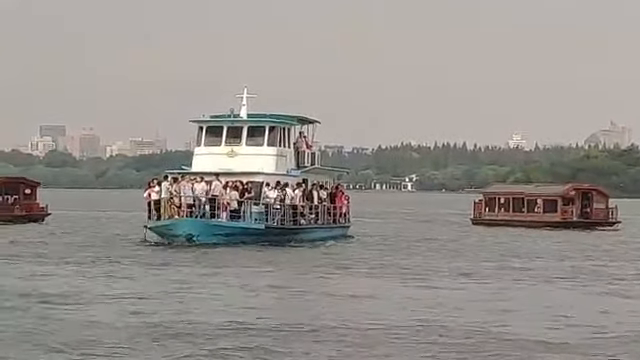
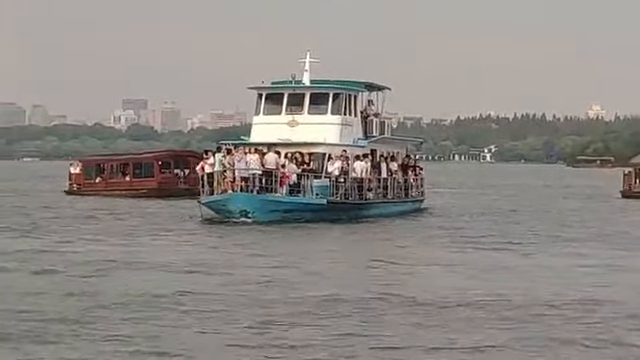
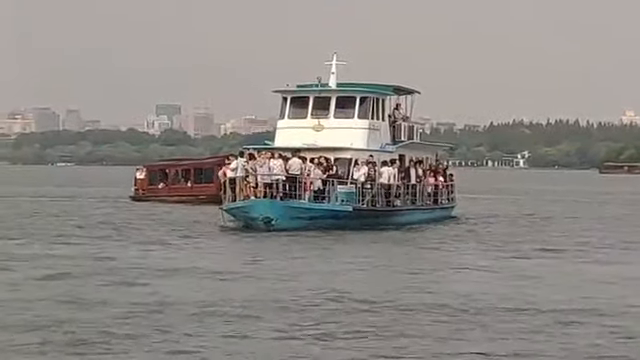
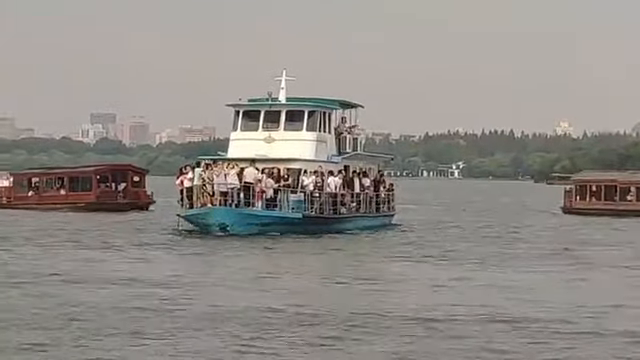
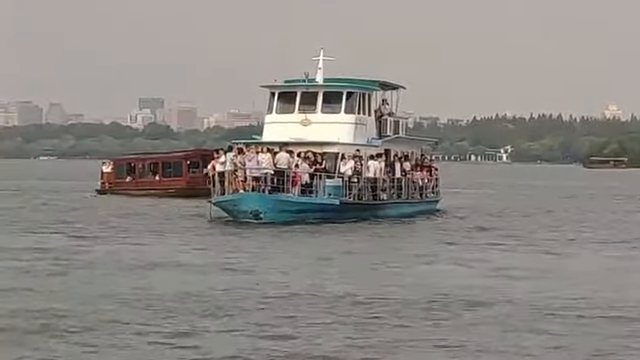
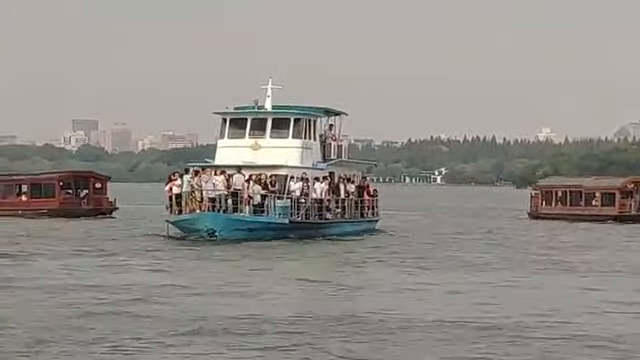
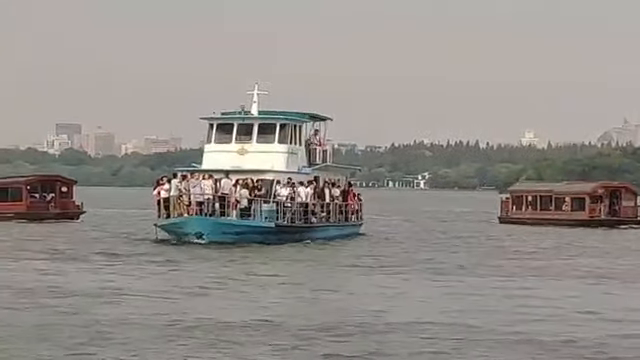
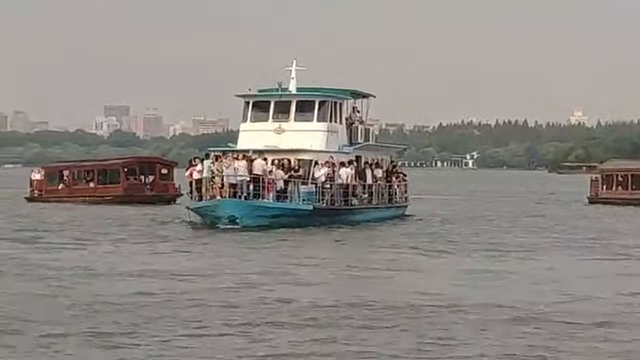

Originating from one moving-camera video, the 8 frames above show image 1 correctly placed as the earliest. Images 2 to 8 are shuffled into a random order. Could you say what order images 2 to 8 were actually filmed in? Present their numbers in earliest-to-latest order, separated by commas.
7, 6, 4, 8, 2, 5, 3
